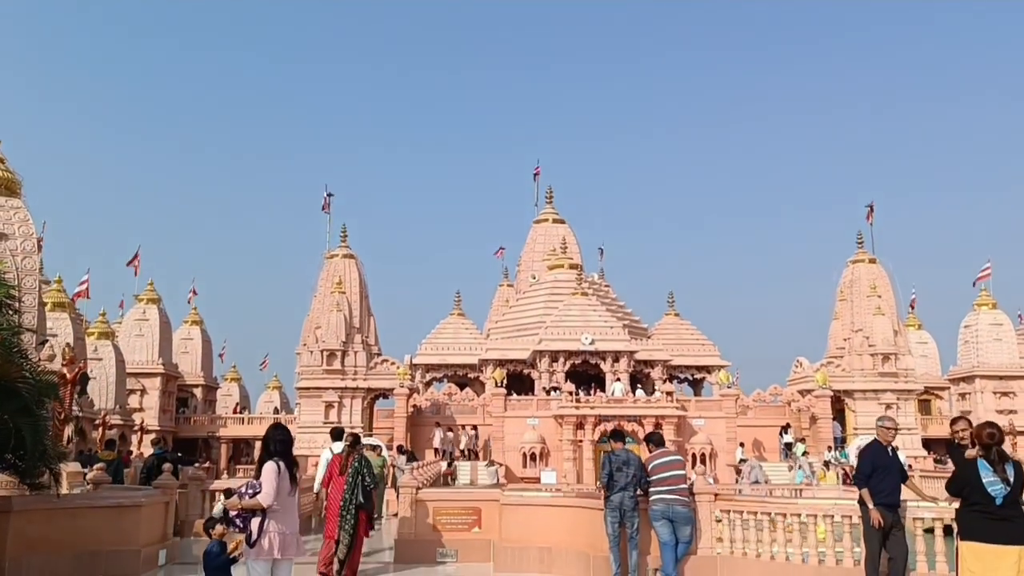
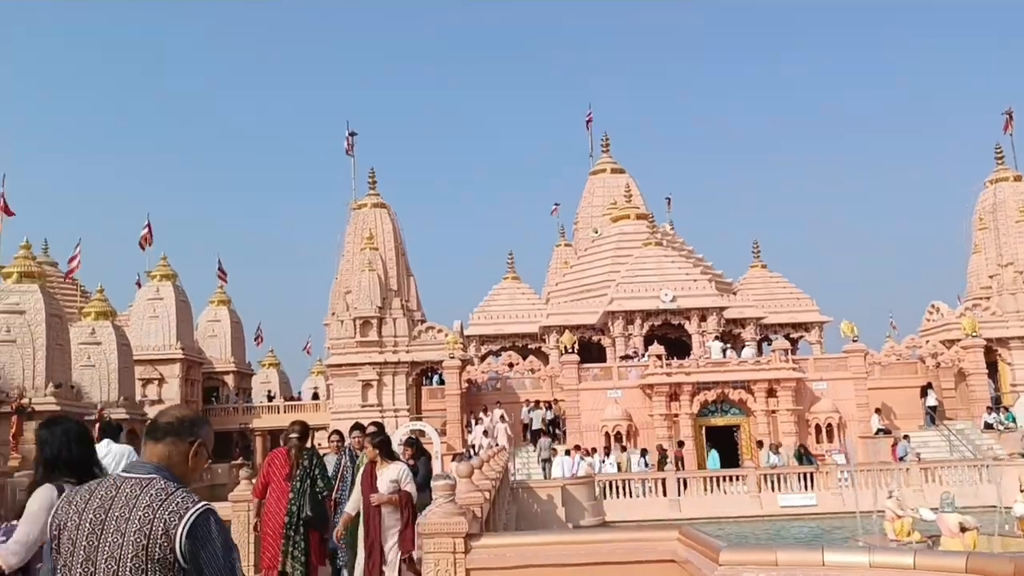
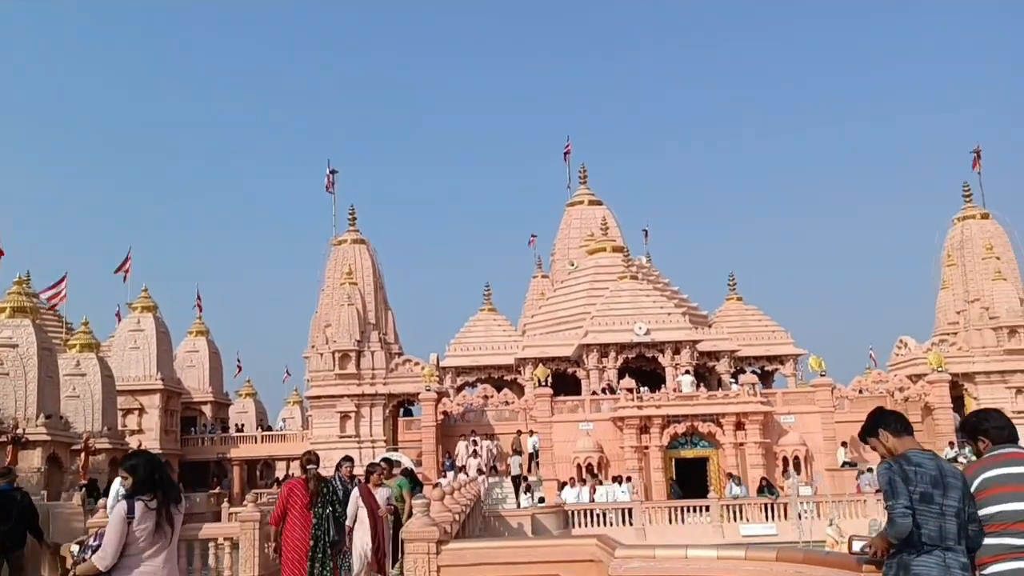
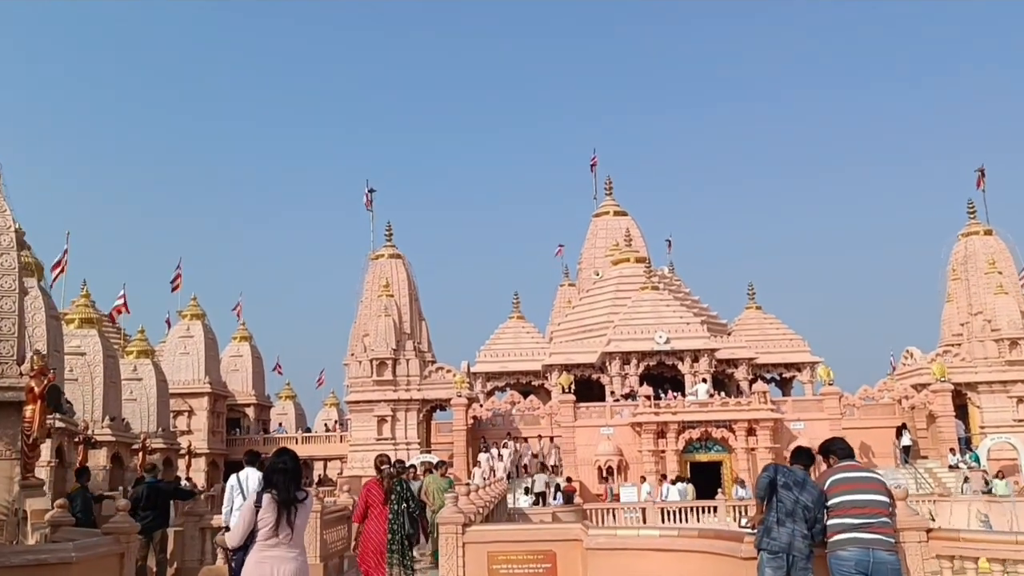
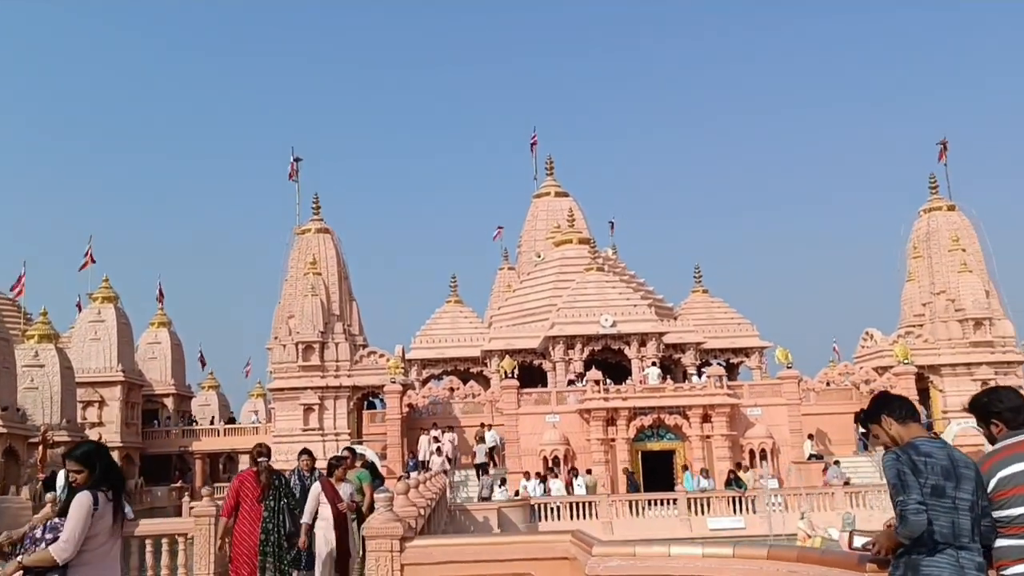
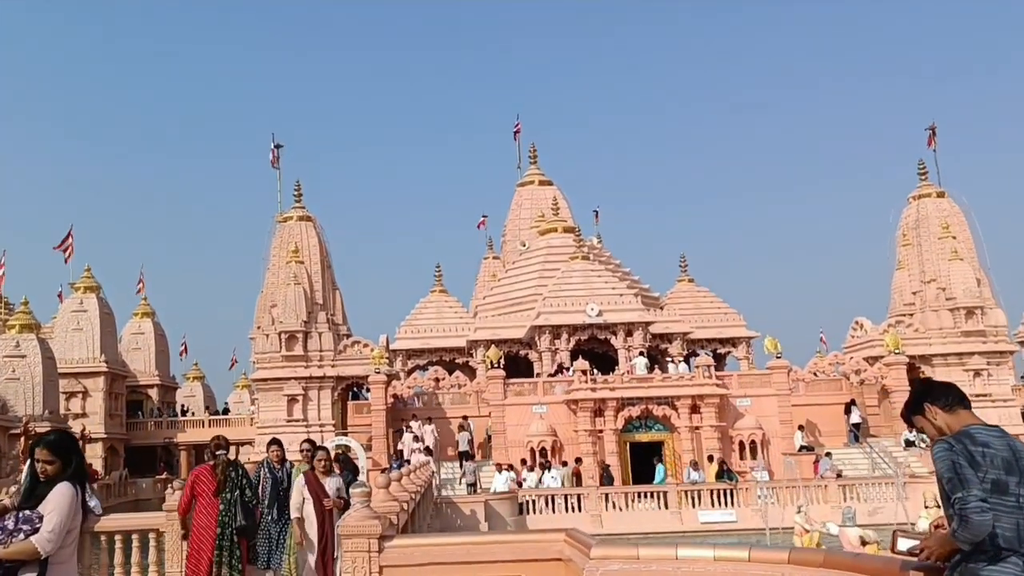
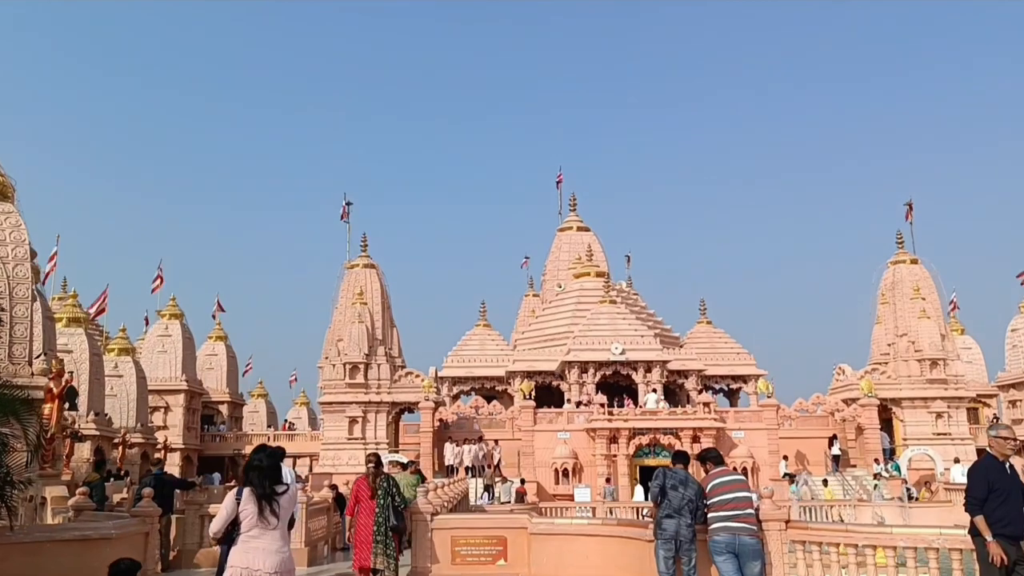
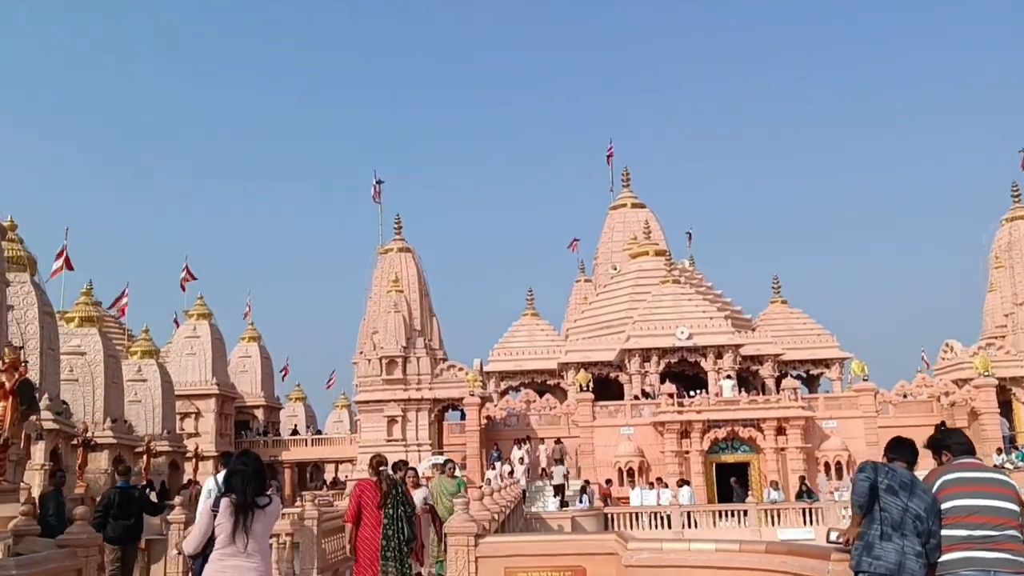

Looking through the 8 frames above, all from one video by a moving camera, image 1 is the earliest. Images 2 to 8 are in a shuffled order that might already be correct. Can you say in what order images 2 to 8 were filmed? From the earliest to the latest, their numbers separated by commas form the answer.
7, 4, 8, 3, 5, 6, 2
